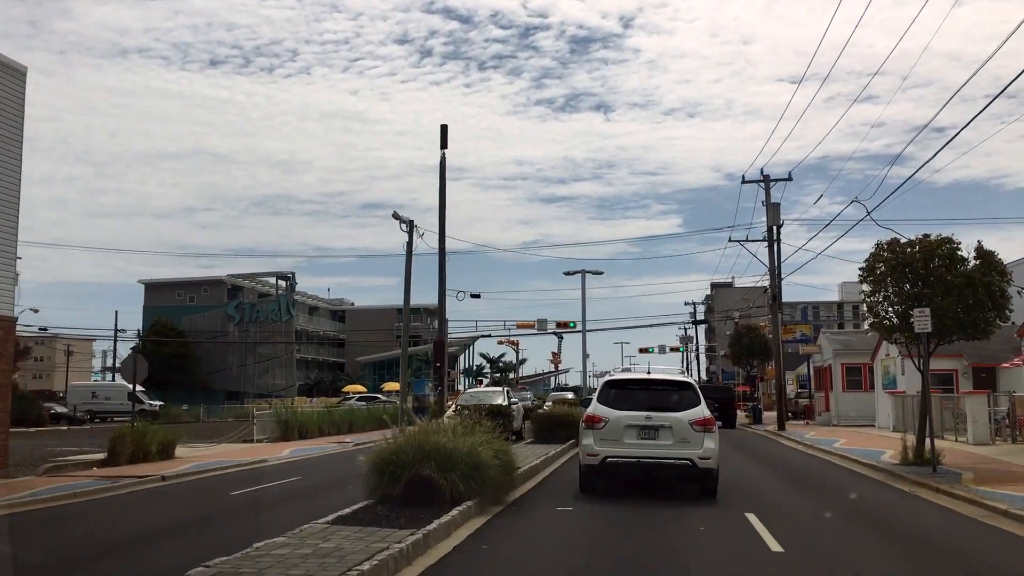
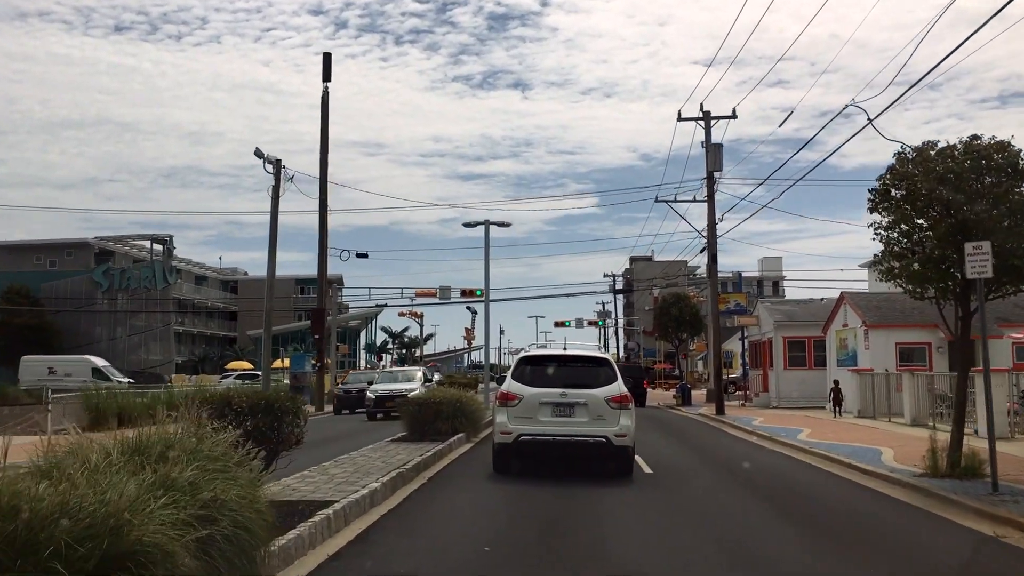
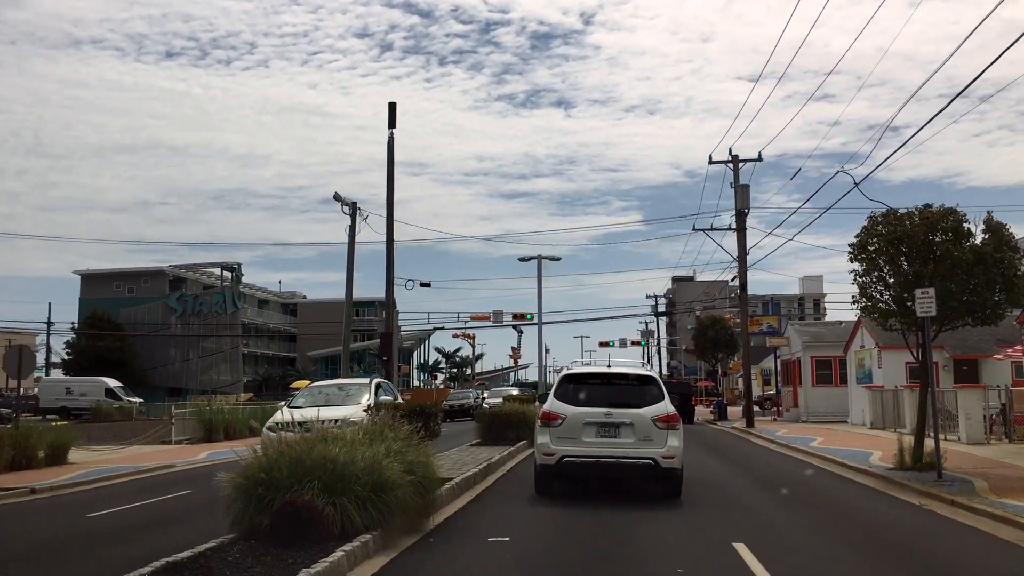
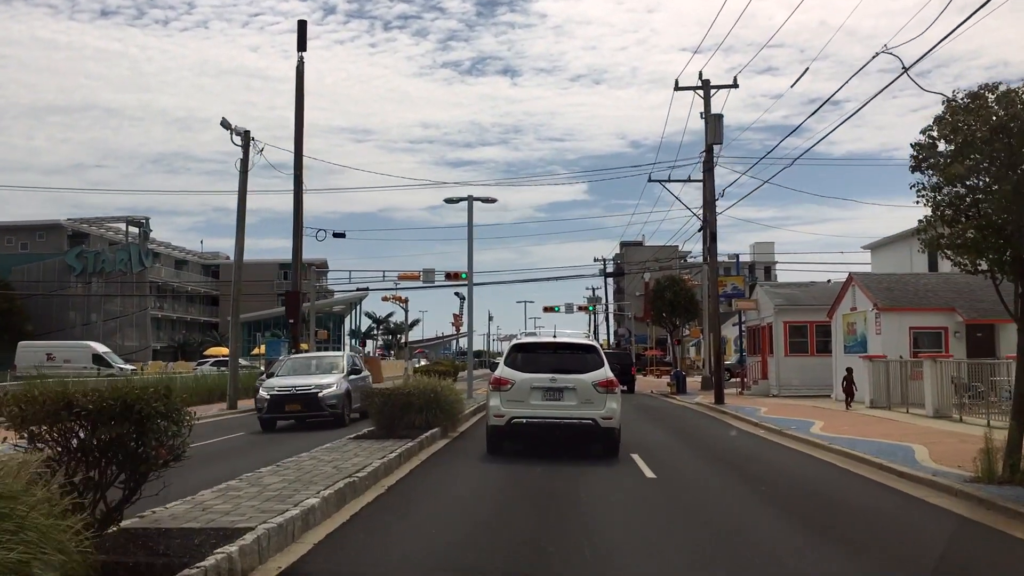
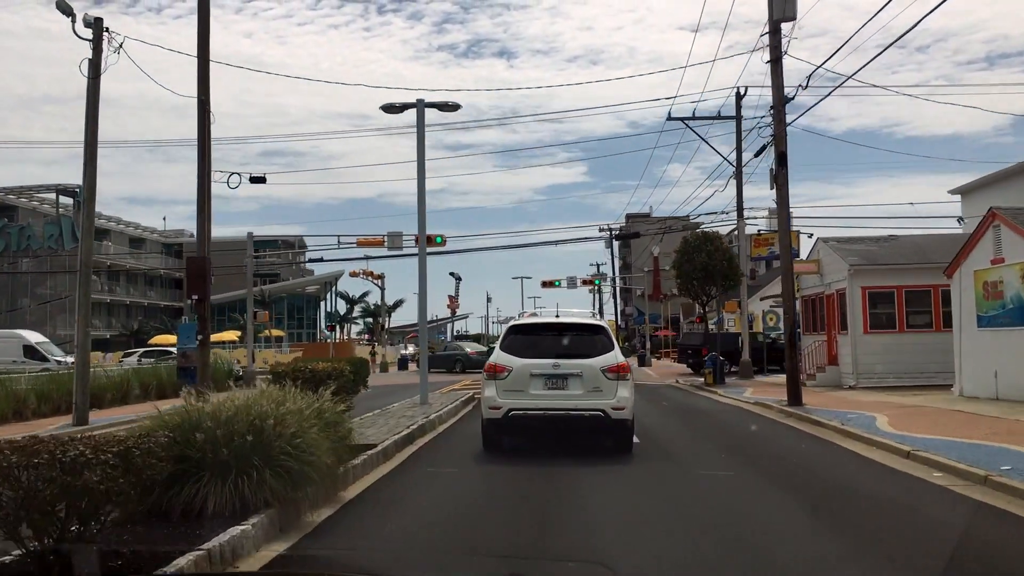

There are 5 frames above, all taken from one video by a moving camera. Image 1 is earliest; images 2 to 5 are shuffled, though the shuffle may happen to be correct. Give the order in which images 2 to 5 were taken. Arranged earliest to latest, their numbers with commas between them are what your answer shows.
3, 2, 4, 5
